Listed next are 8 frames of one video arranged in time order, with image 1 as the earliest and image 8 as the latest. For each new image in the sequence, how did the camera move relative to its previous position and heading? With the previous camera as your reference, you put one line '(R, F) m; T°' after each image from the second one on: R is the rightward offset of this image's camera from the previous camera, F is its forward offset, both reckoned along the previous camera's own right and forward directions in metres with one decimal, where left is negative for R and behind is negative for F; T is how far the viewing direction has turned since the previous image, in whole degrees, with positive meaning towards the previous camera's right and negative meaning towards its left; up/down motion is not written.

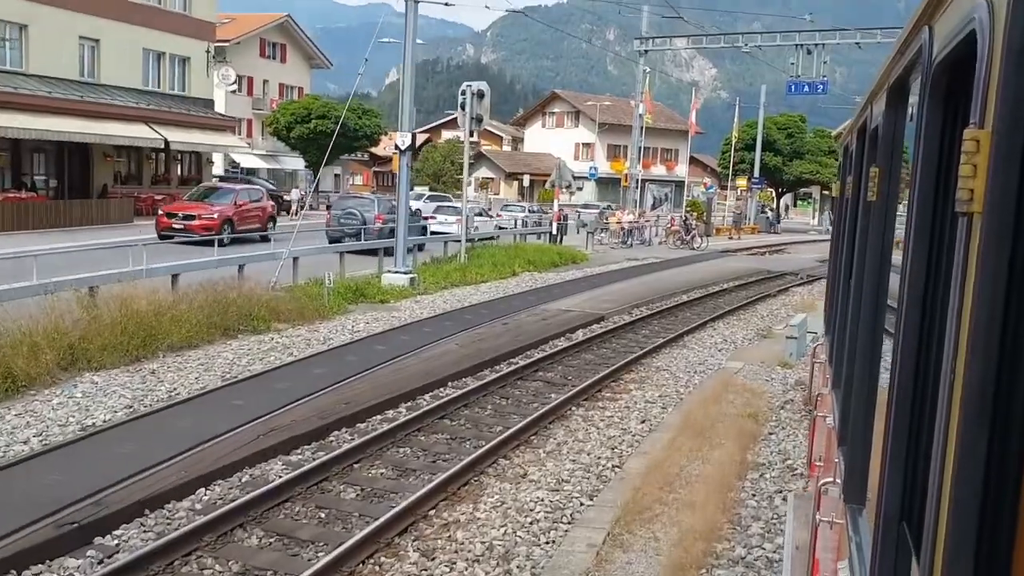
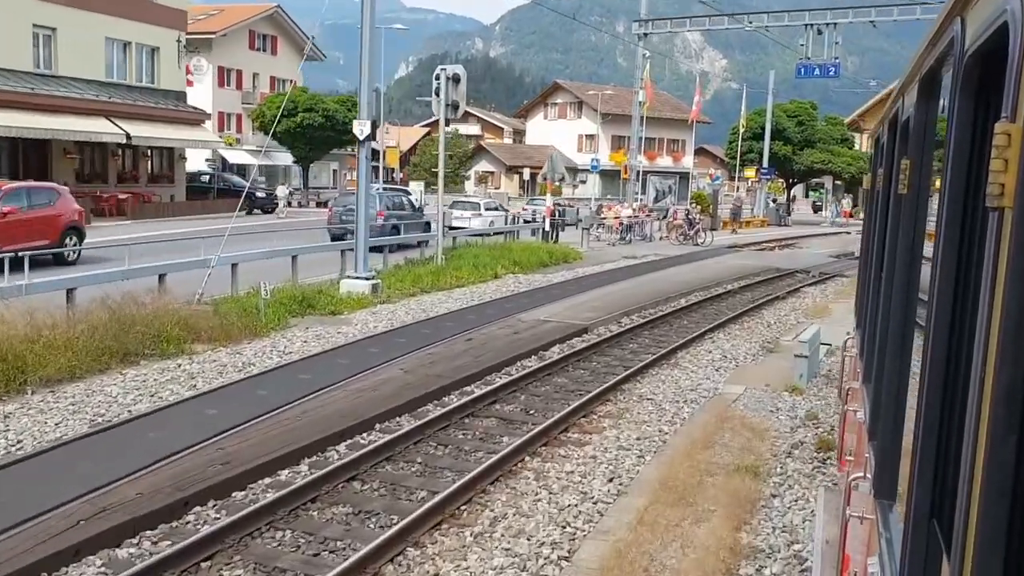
(+0.7, +2.2) m; -1°
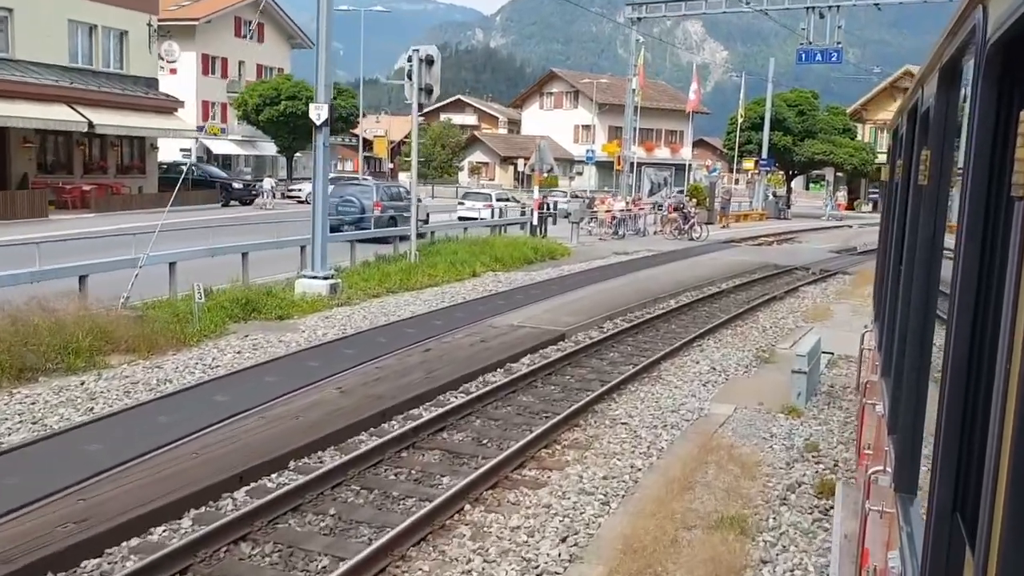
(+0.5, +1.5) m; 0°
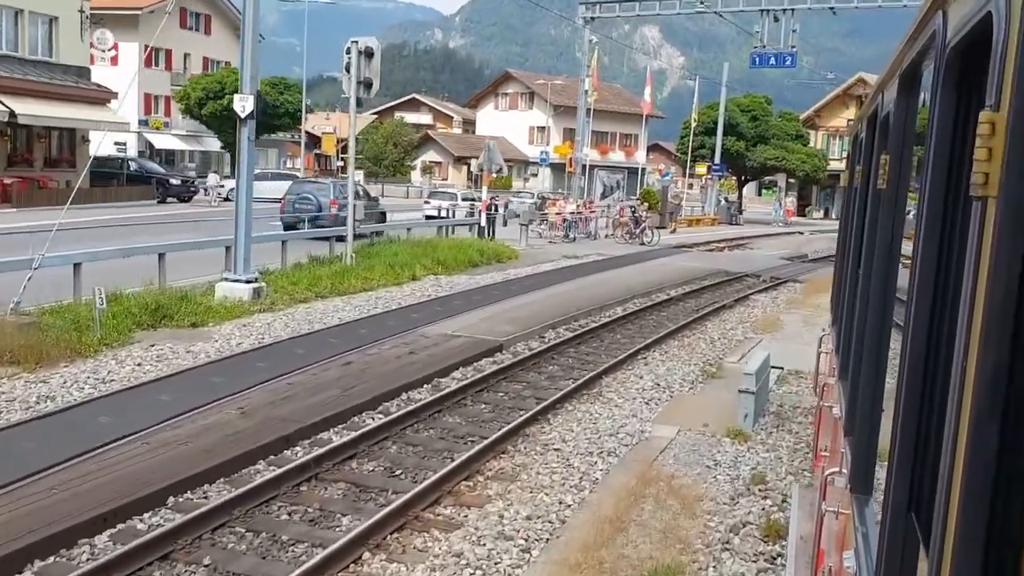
(+0.3, +0.9) m; +3°
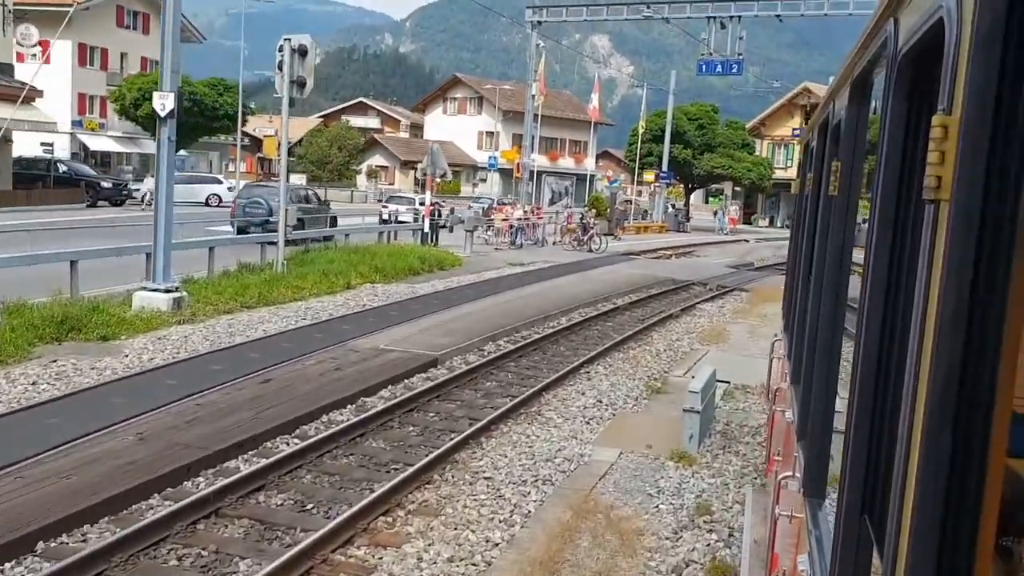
(+0.2, +0.7) m; +3°
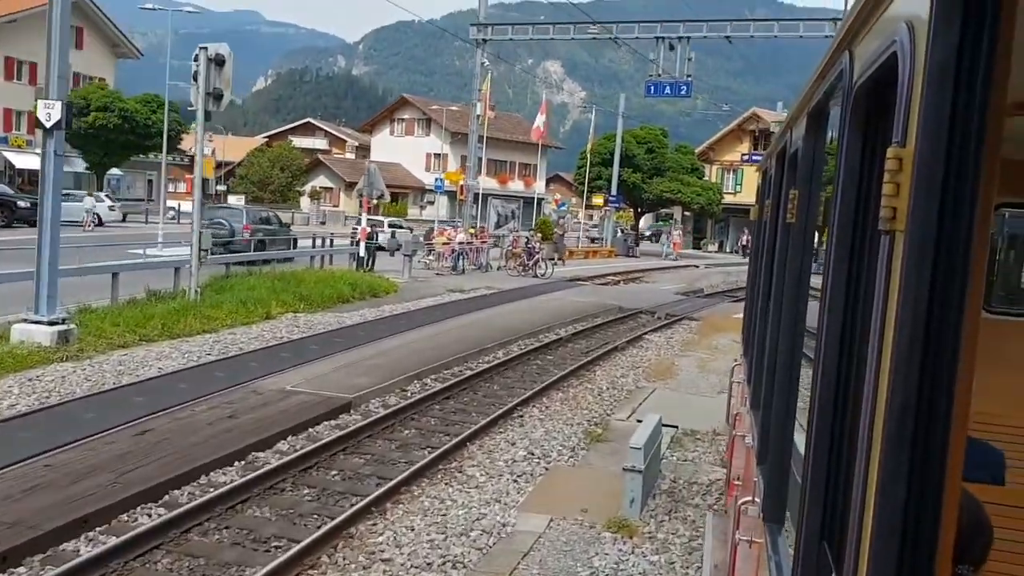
(+0.3, +1.3) m; +3°
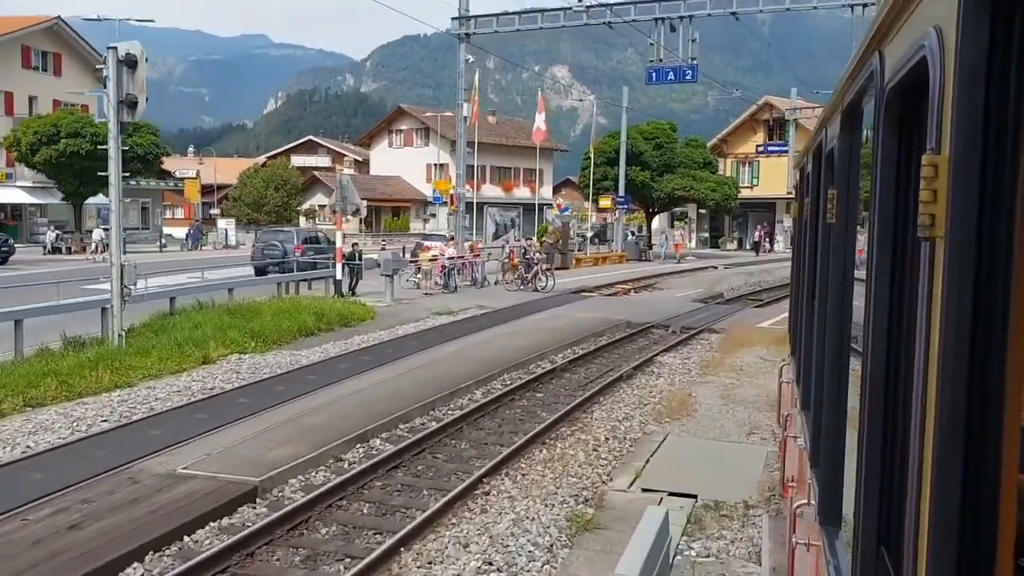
(+0.6, +2.8) m; -1°
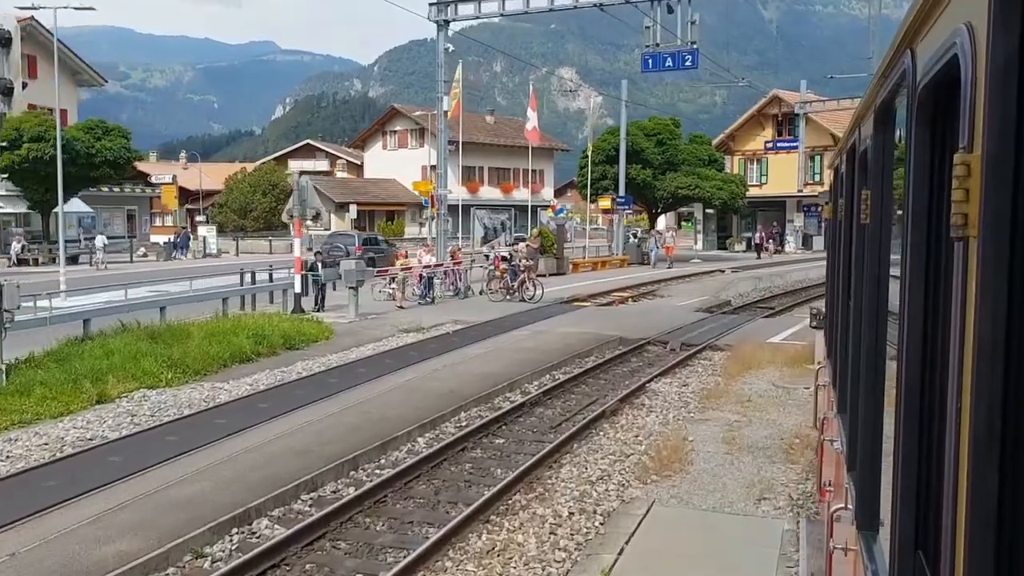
(+0.6, +2.5) m; -1°
